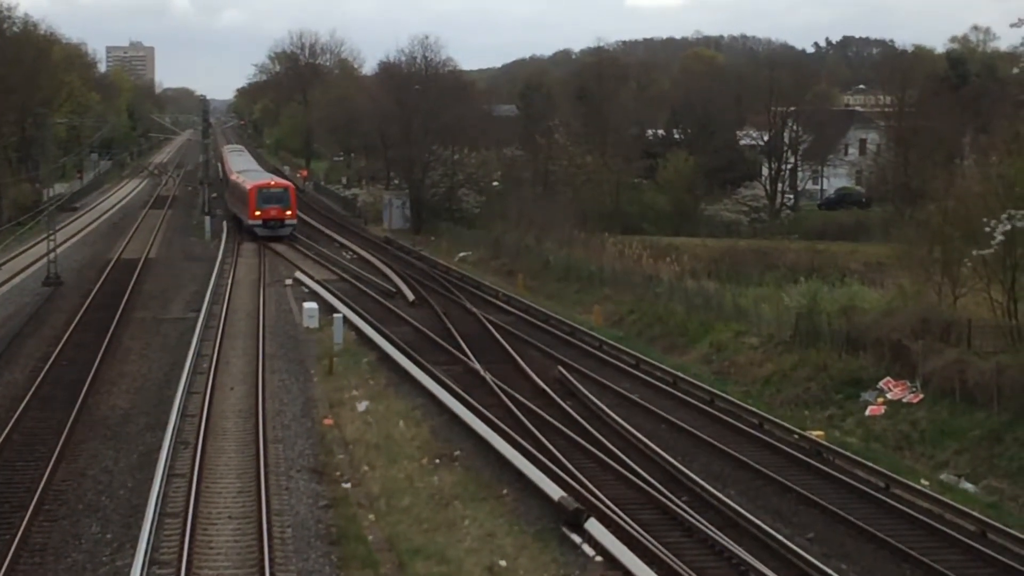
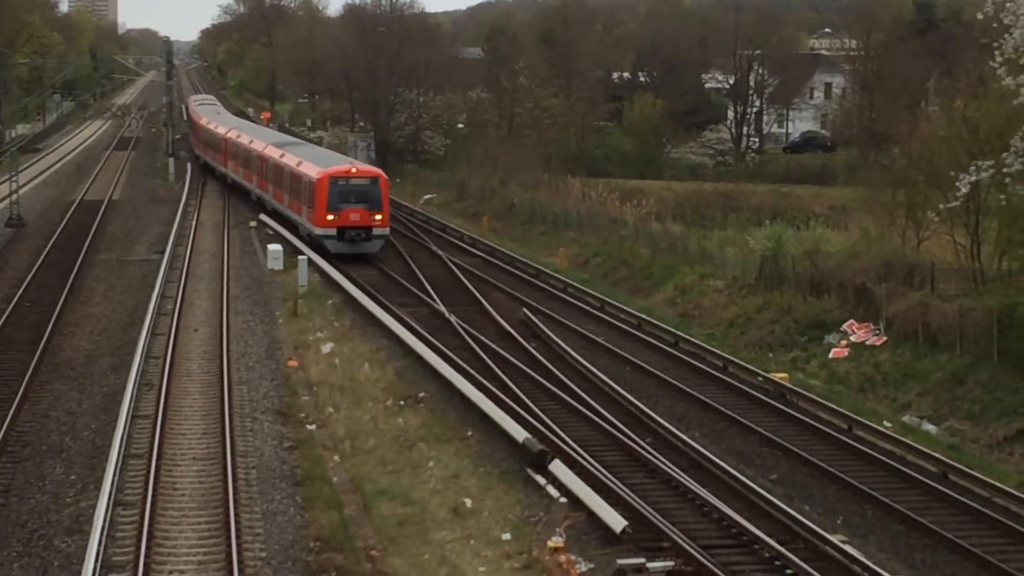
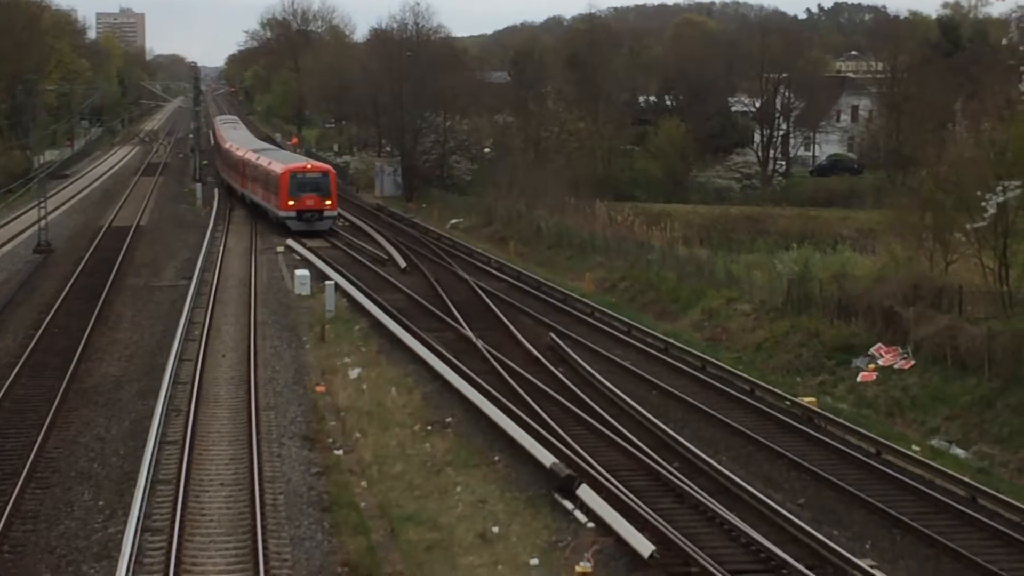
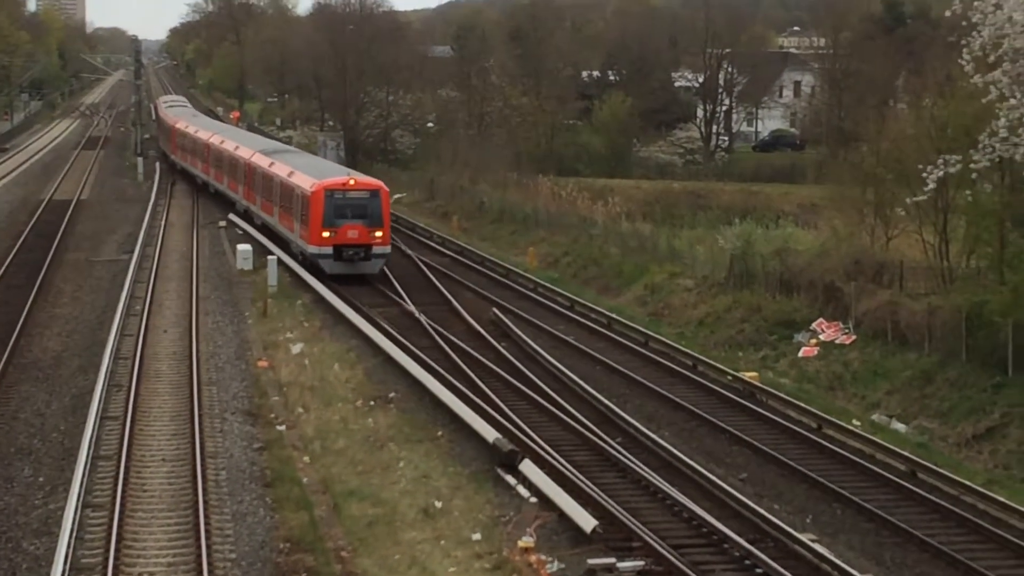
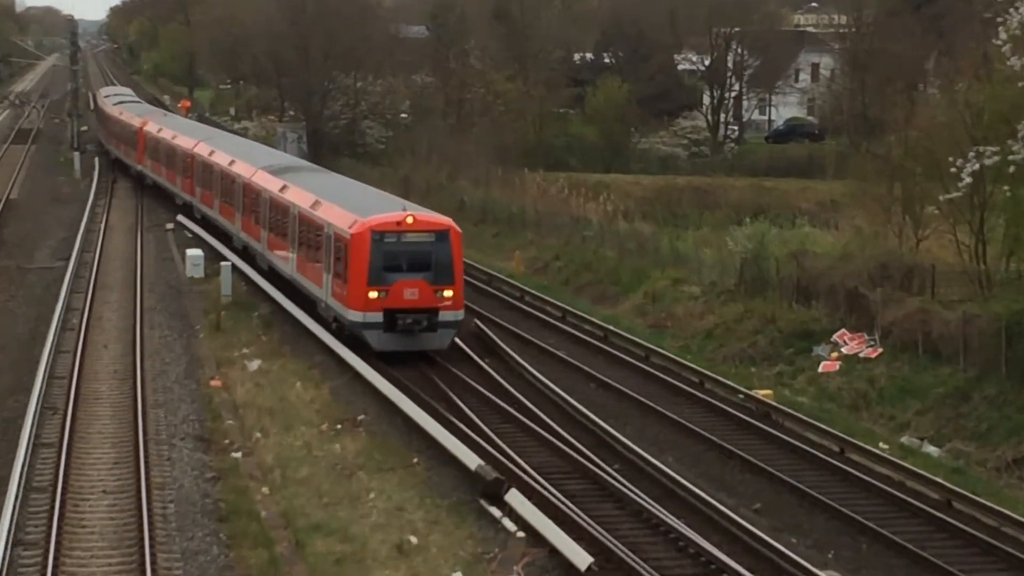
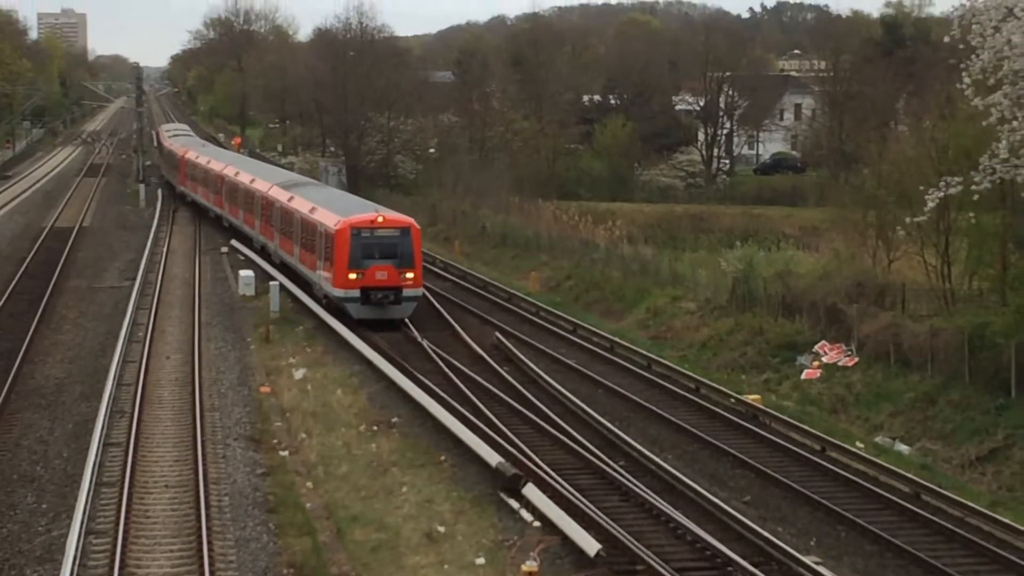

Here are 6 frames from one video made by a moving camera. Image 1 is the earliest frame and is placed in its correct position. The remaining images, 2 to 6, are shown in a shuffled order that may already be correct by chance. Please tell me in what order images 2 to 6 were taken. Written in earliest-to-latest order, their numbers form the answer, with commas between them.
3, 2, 4, 6, 5
